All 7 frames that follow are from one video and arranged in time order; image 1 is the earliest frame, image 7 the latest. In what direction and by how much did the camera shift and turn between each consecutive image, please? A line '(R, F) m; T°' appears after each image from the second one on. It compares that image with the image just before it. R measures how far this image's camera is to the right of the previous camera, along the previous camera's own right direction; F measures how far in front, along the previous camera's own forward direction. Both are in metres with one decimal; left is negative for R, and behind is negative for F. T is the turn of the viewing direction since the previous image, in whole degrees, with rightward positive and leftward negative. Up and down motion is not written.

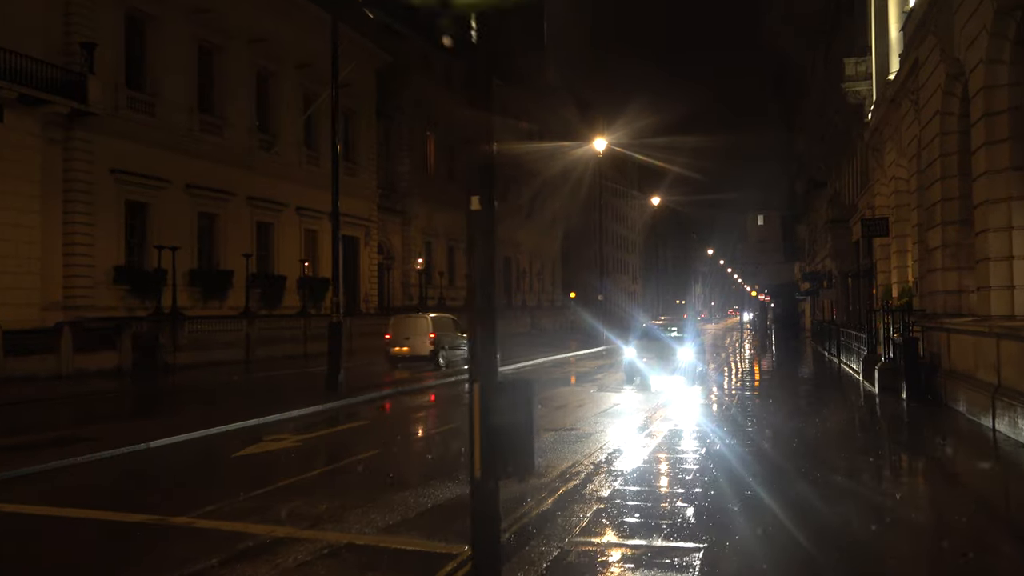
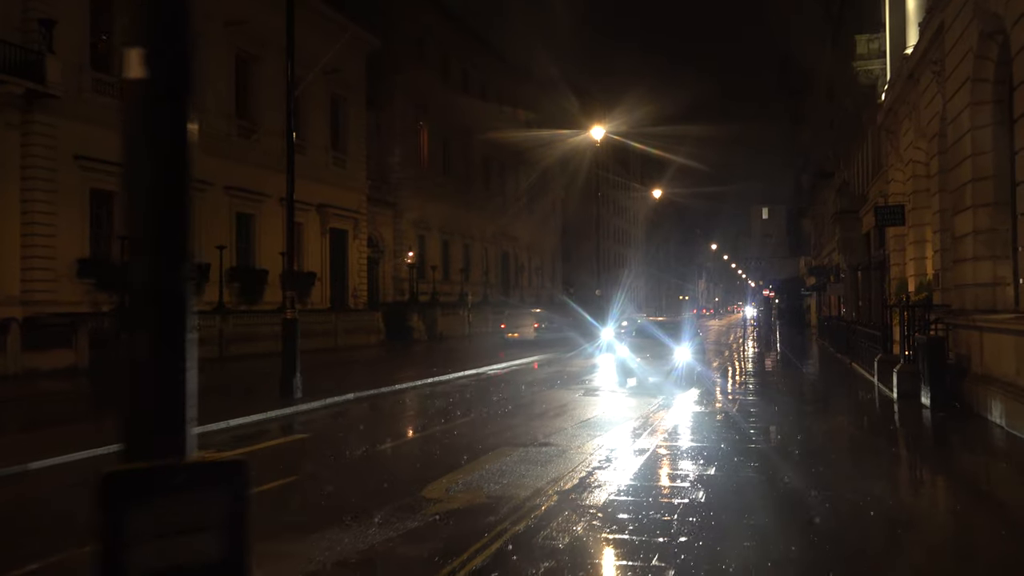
(+0.5, +1.6) m; 0°
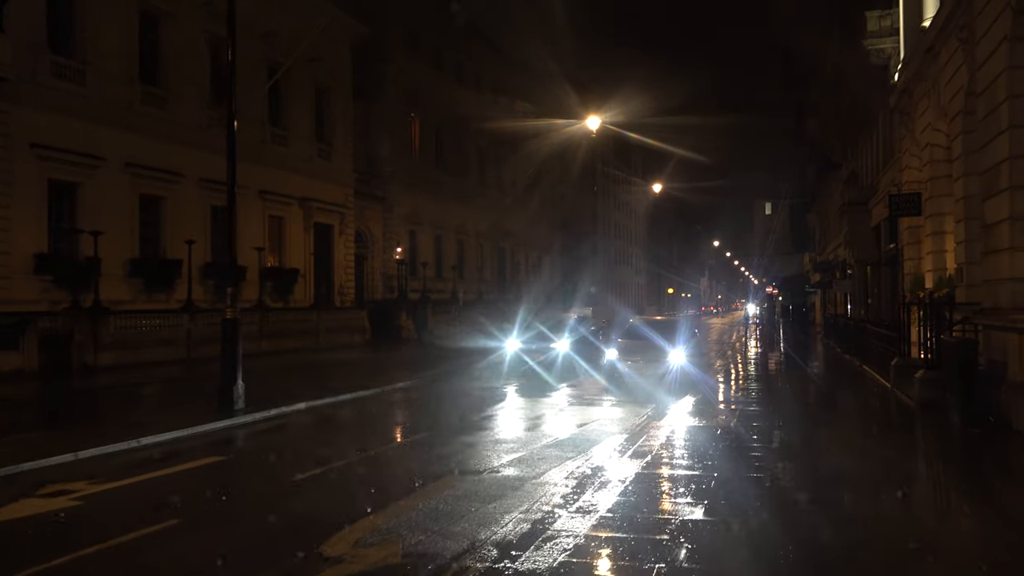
(+0.5, +1.6) m; 0°
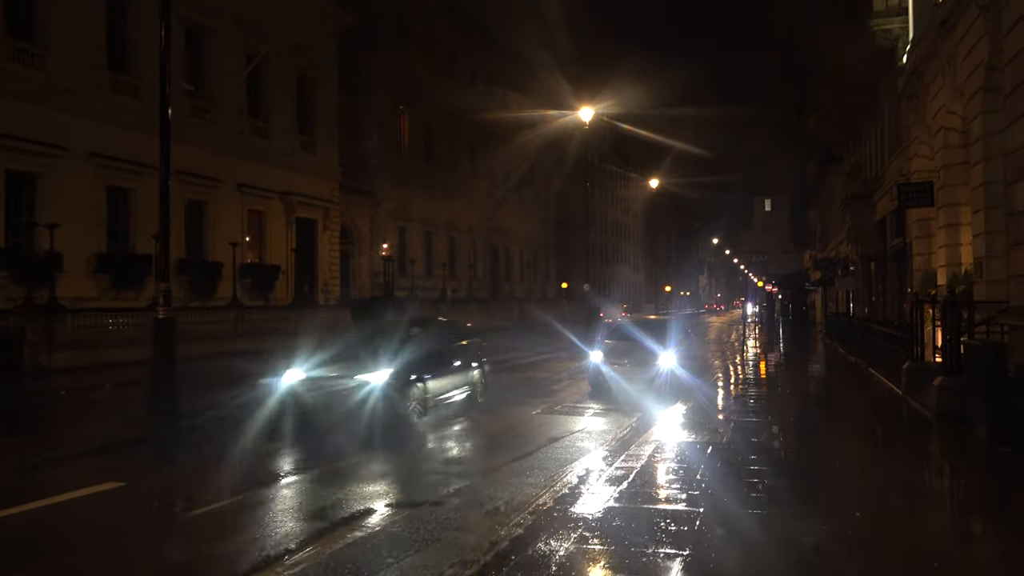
(+0.4, +1.3) m; 0°
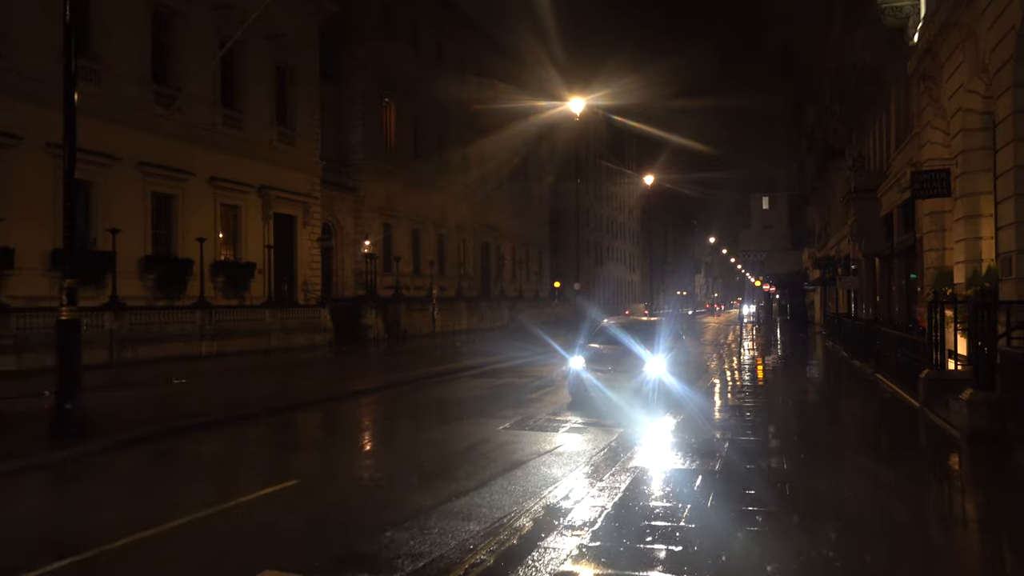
(+0.4, +1.5) m; 0°
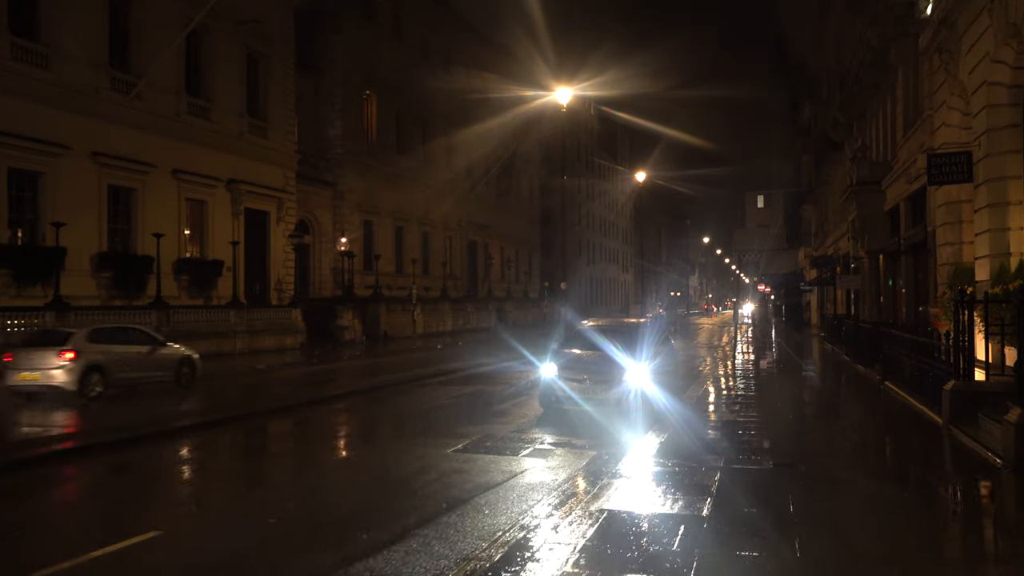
(+0.4, +1.7) m; 0°
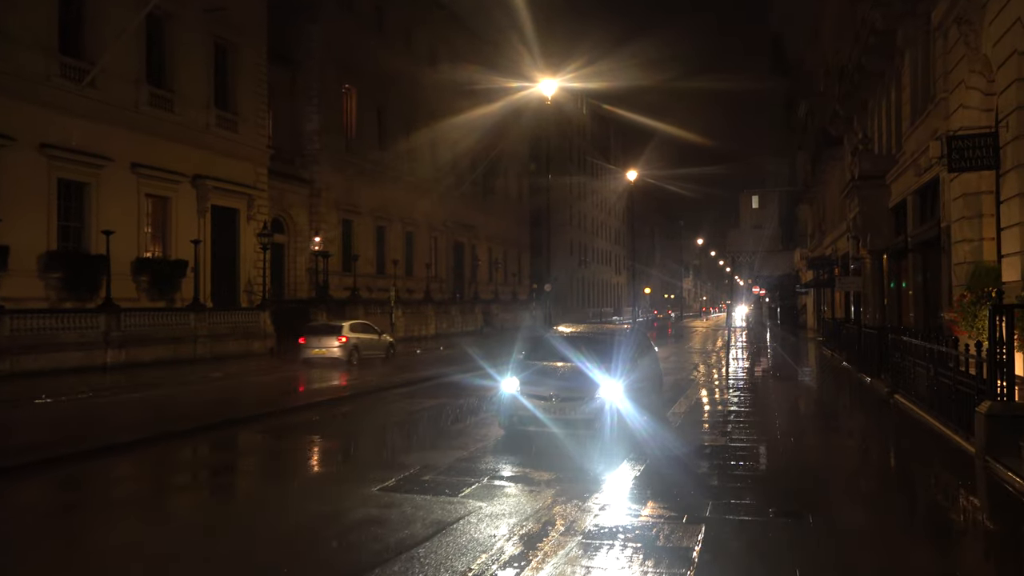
(+0.5, +1.7) m; 0°
